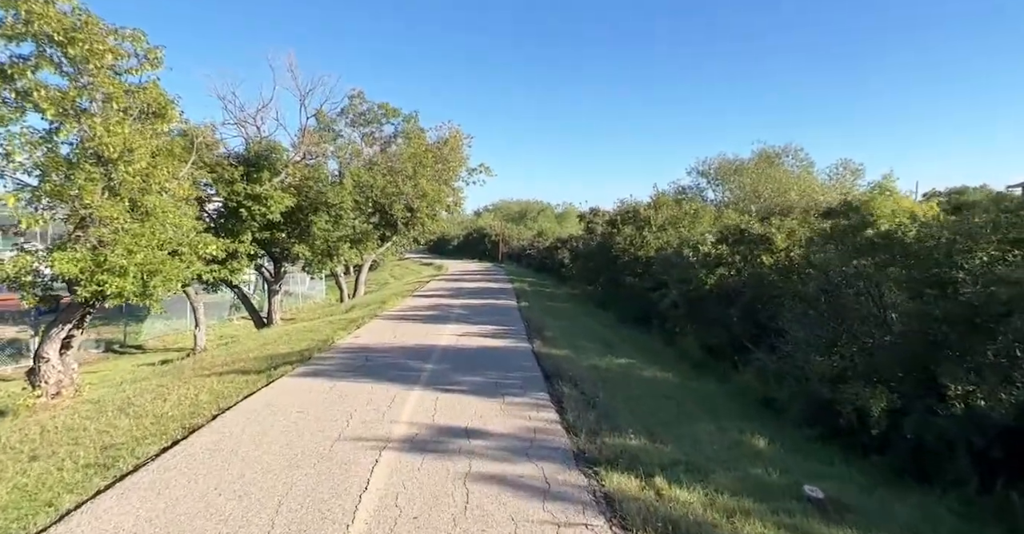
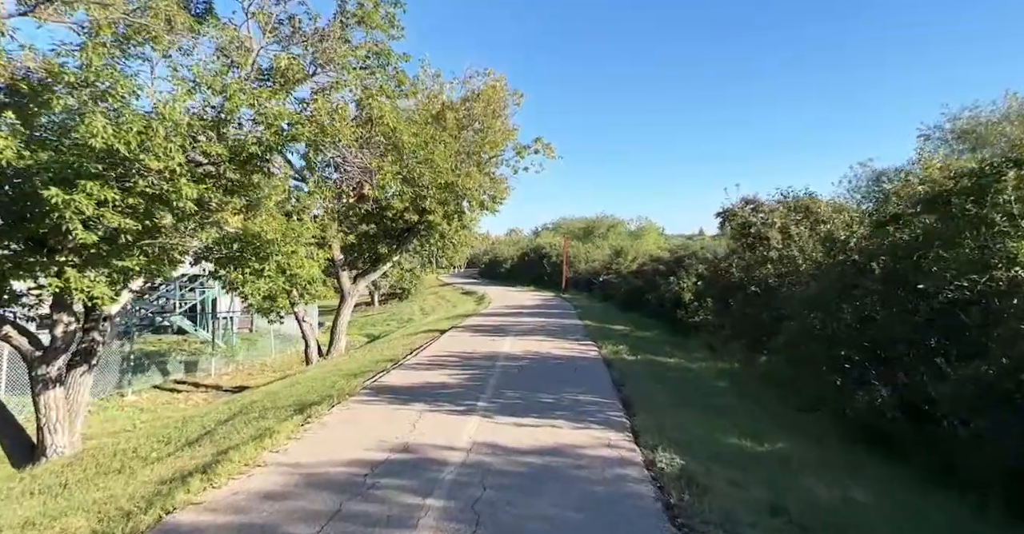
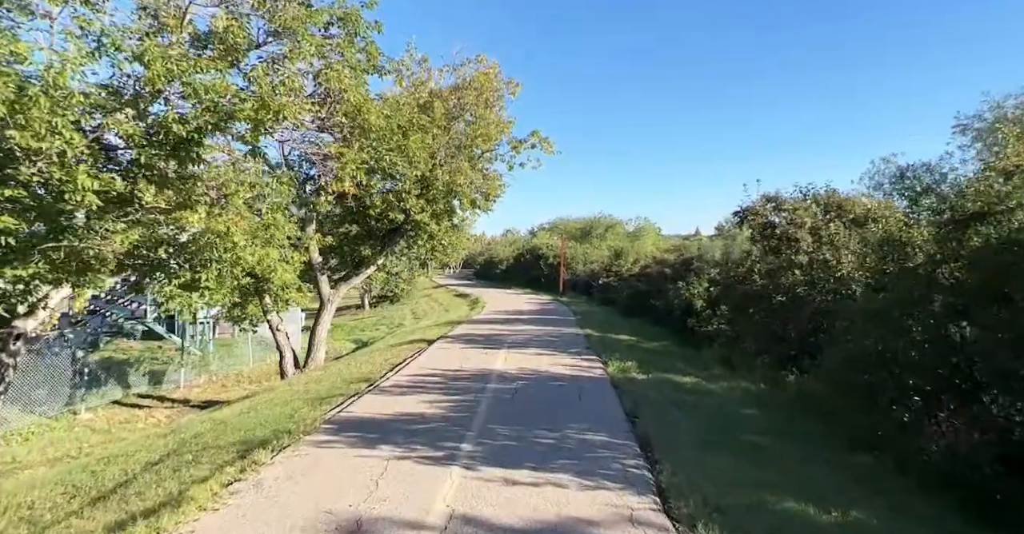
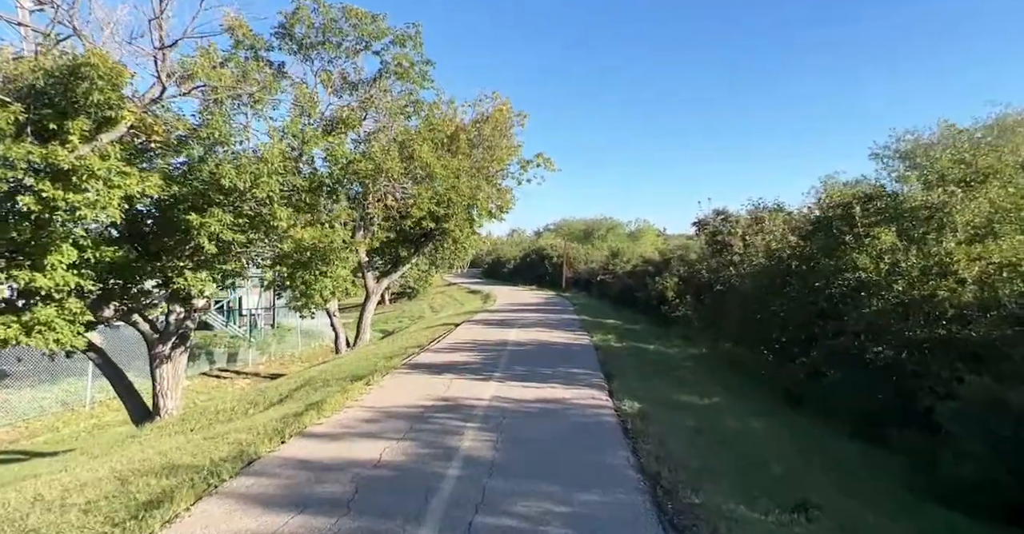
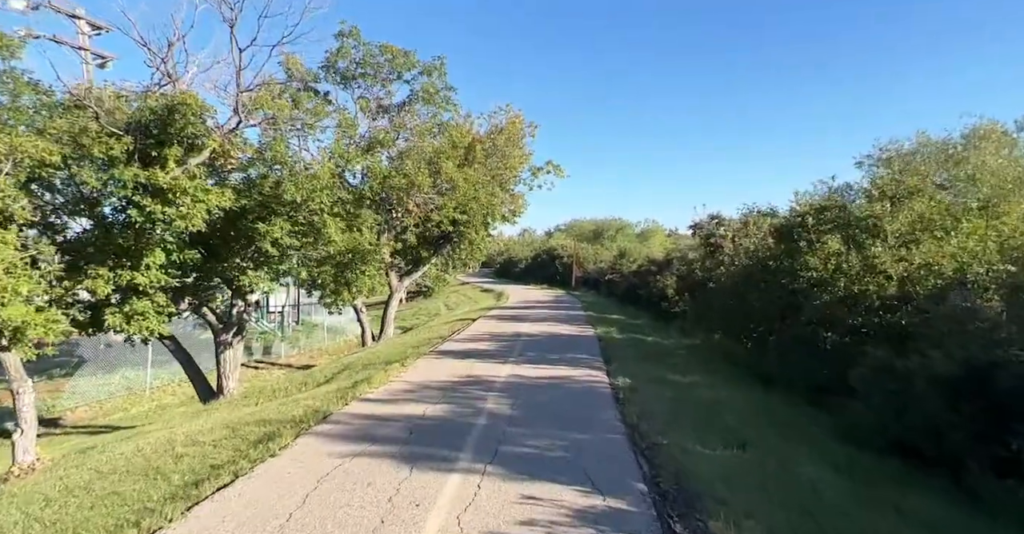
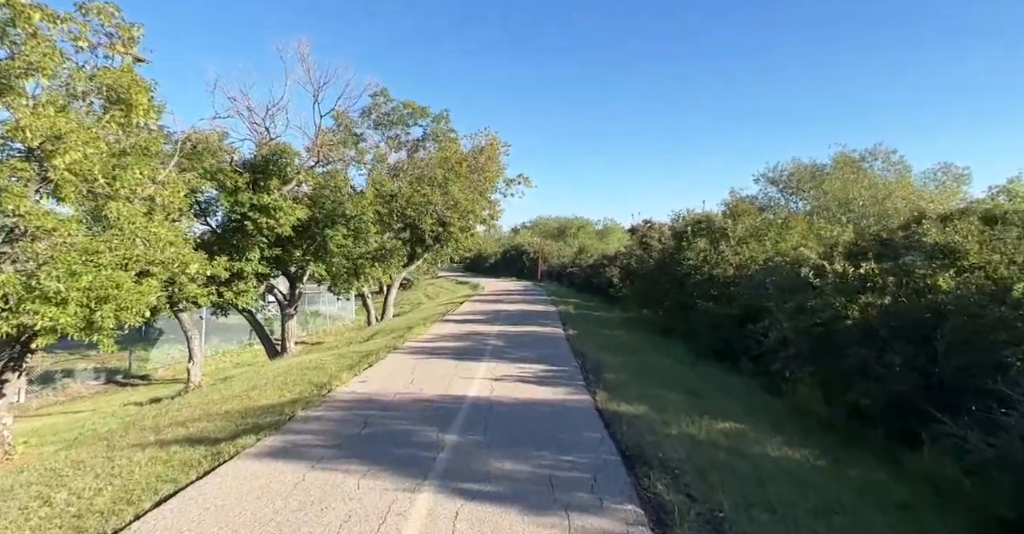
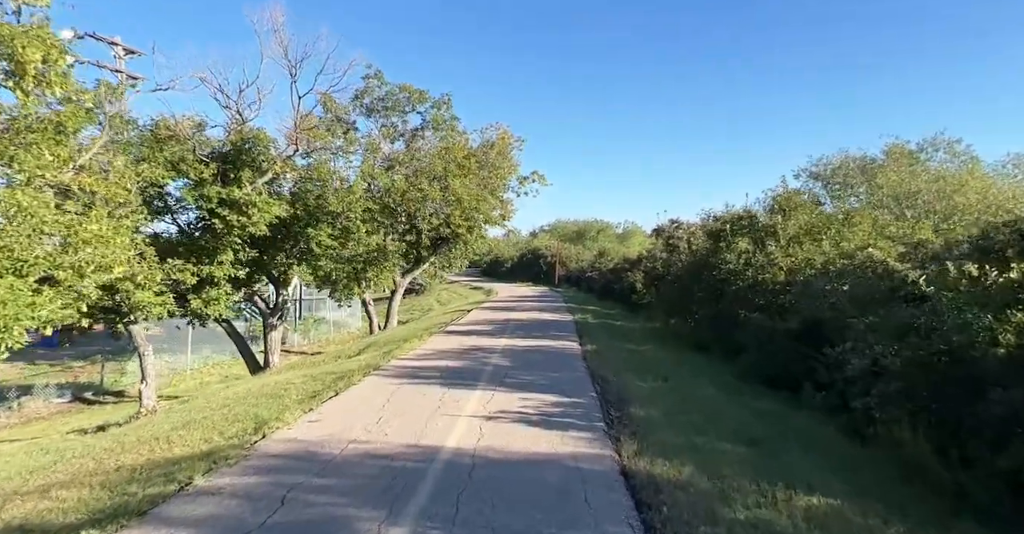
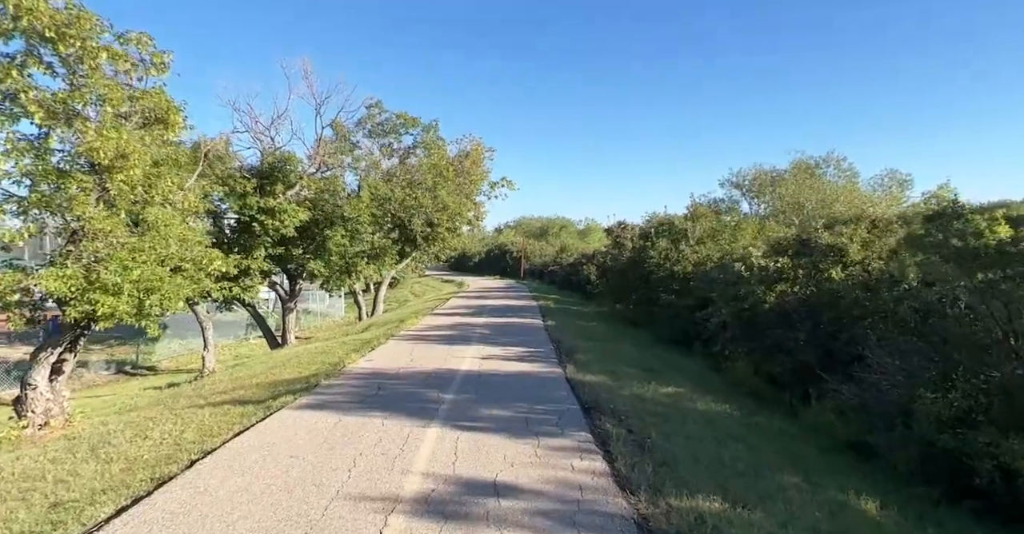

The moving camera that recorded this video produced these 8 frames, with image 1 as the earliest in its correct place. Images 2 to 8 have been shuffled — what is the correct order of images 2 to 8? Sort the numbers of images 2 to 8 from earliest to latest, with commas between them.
8, 6, 7, 5, 4, 2, 3
